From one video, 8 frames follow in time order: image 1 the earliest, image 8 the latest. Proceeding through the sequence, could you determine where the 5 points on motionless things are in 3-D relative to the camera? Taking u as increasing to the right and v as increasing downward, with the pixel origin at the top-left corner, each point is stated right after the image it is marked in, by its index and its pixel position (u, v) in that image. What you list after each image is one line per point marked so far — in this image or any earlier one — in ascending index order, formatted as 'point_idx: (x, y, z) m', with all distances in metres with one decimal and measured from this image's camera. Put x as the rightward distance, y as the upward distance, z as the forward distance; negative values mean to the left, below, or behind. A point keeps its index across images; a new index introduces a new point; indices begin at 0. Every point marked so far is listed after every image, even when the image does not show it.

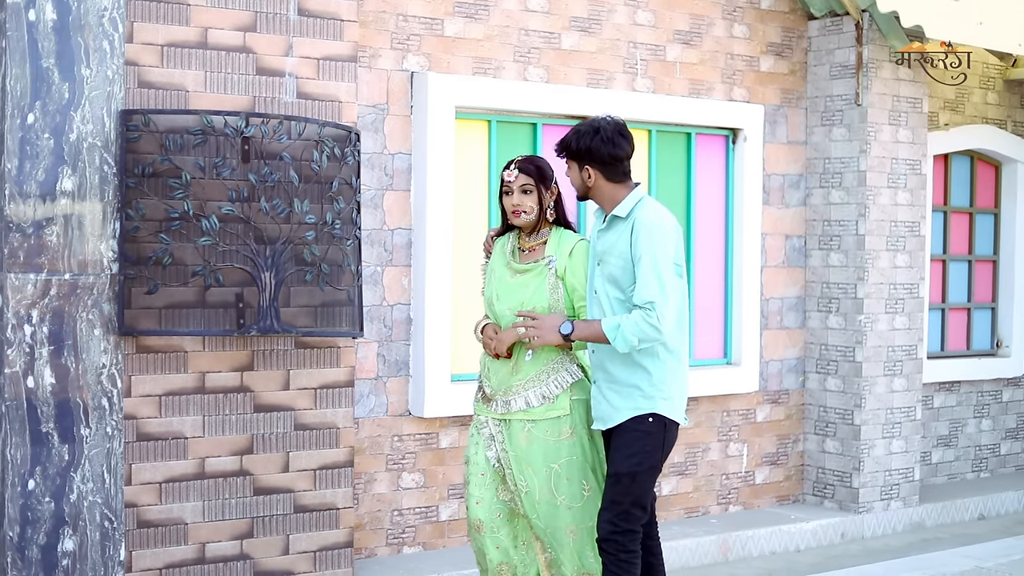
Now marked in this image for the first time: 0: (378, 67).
0: (-0.6, +0.9, +4.9) m
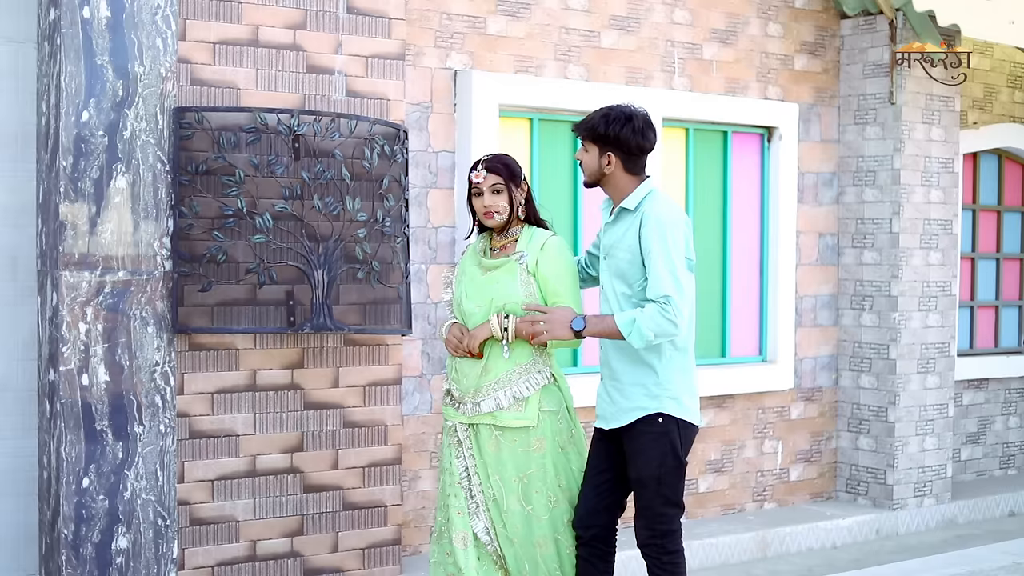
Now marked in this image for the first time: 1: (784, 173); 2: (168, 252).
0: (-0.4, +0.9, +4.9) m
1: (+1.4, +0.6, +5.8) m
2: (-1.2, +0.1, +4.1) m
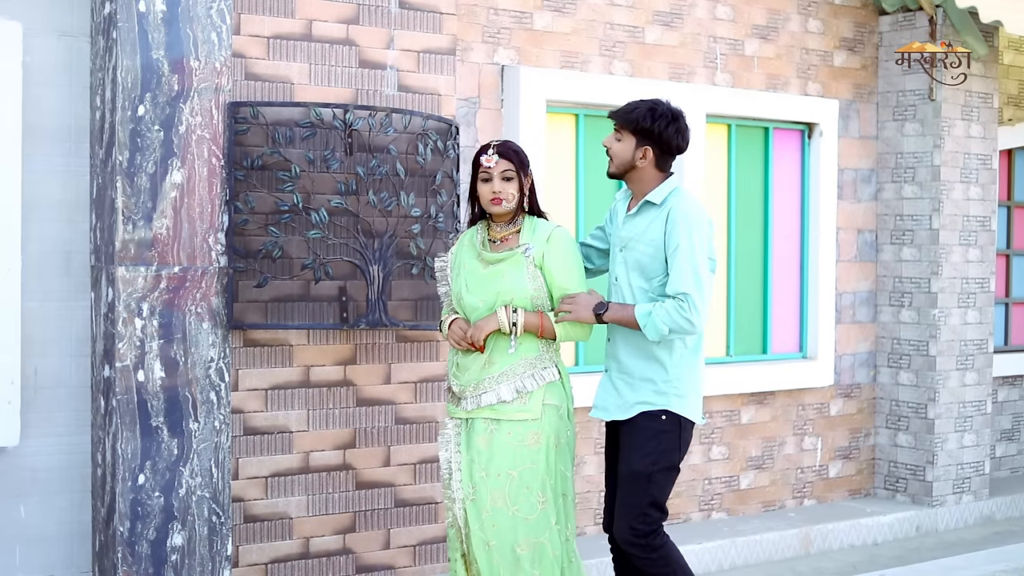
0: (-0.2, +1.0, +4.8) m
1: (+1.6, +0.6, +5.8) m
2: (-1.0, +0.1, +4.1) m
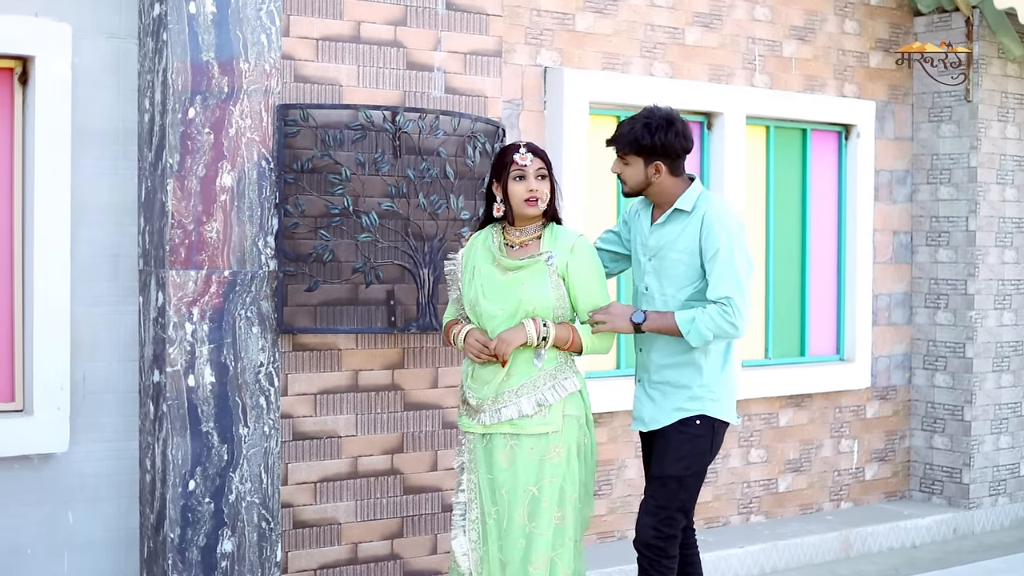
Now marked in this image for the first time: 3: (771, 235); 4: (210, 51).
0: (0.0, +0.9, +4.8) m
1: (+1.8, +0.6, +5.8) m
2: (-0.8, +0.1, +4.1) m
3: (+1.3, +0.3, +5.6) m
4: (-1.0, +0.8, +3.9) m
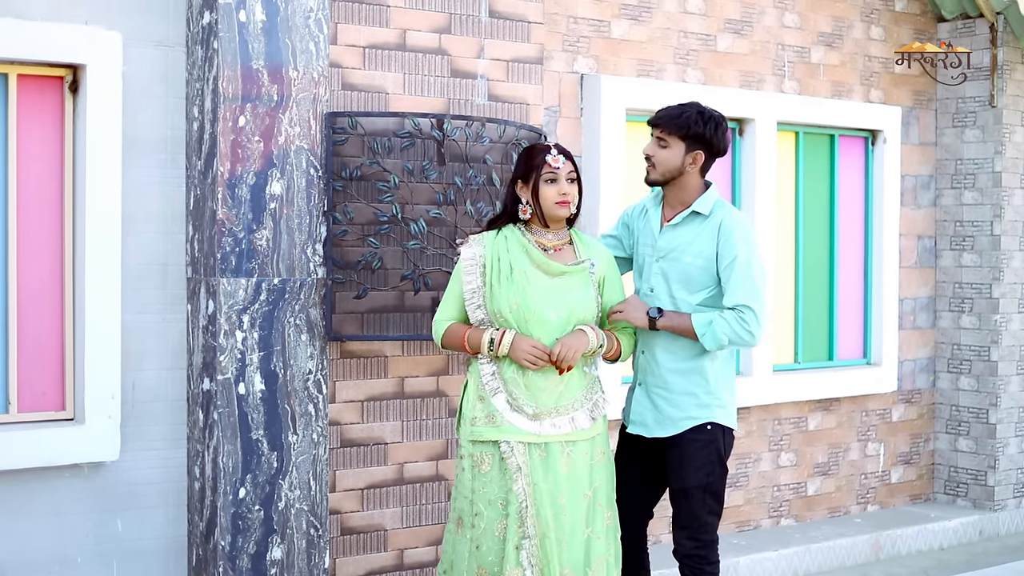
0: (+0.2, +0.9, +4.8) m
1: (+1.9, +0.6, +5.8) m
2: (-0.7, +0.1, +4.1) m
3: (+1.4, +0.2, +5.6) m
4: (-0.8, +0.8, +3.9) m
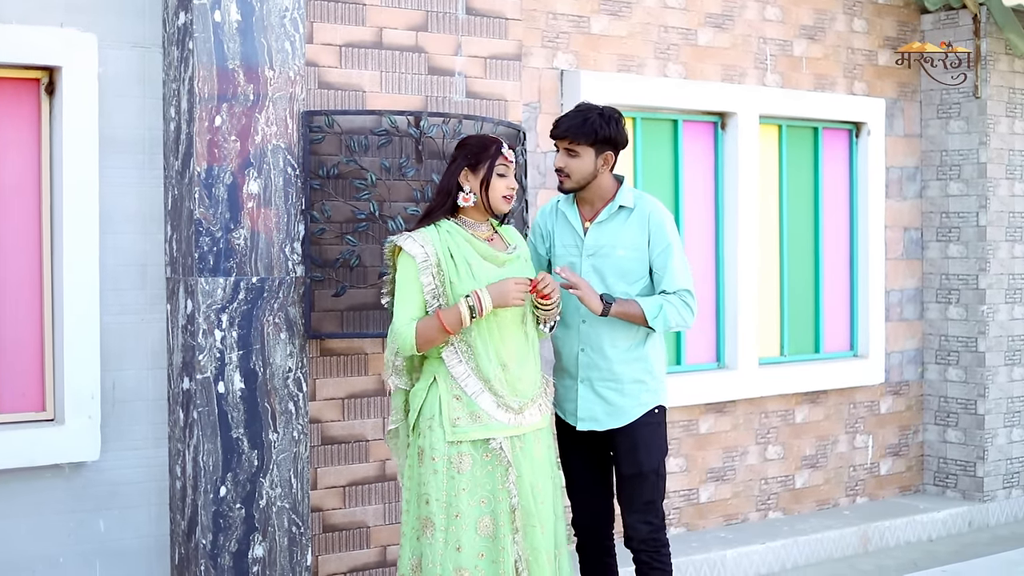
0: (+0.1, +0.9, +4.8) m
1: (+1.8, +0.6, +5.8) m
2: (-0.8, +0.1, +4.1) m
3: (+1.3, +0.3, +5.6) m
4: (-0.9, +0.8, +3.9) m
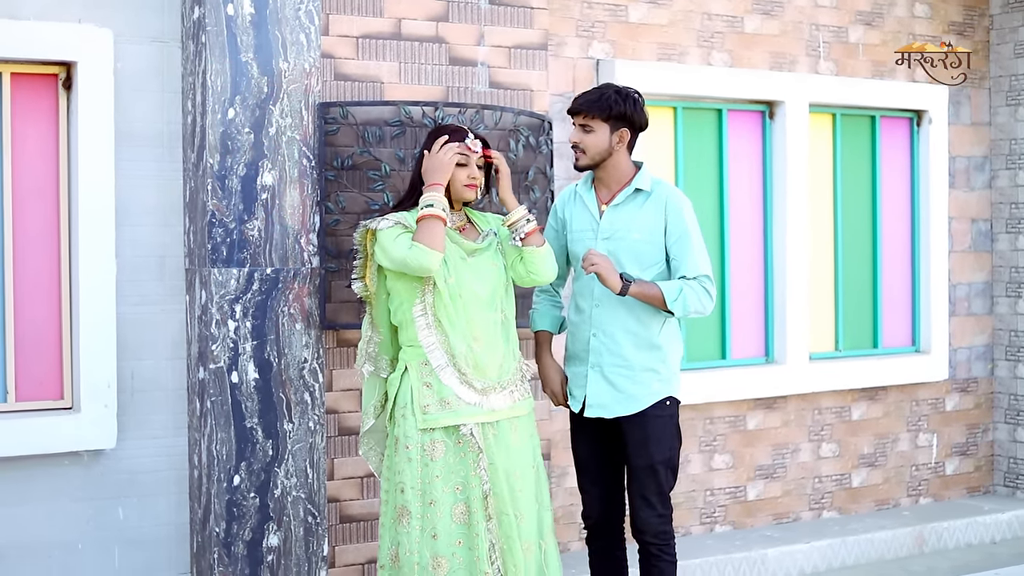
0: (+0.2, +1.0, +4.8) m
1: (+2.0, +0.6, +5.5) m
2: (-0.7, +0.1, +4.1) m
3: (+1.5, +0.3, +5.4) m
4: (-0.9, +0.8, +4.0) m
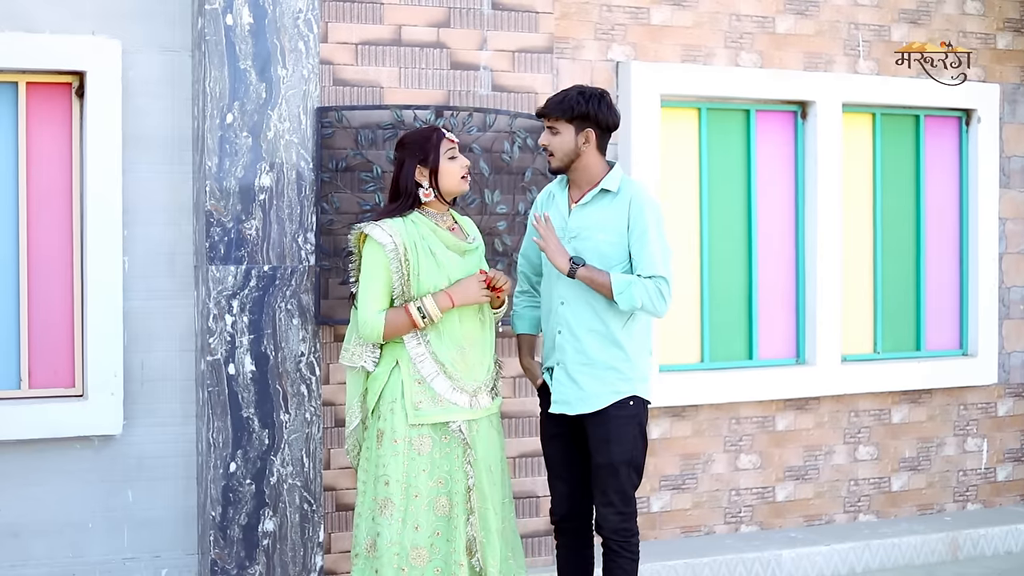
0: (+0.3, +1.0, +4.8) m
1: (+2.2, +0.6, +5.3) m
2: (-0.8, +0.2, +4.3) m
3: (+1.7, +0.3, +5.3) m
4: (-1.0, +0.8, +4.2) m
